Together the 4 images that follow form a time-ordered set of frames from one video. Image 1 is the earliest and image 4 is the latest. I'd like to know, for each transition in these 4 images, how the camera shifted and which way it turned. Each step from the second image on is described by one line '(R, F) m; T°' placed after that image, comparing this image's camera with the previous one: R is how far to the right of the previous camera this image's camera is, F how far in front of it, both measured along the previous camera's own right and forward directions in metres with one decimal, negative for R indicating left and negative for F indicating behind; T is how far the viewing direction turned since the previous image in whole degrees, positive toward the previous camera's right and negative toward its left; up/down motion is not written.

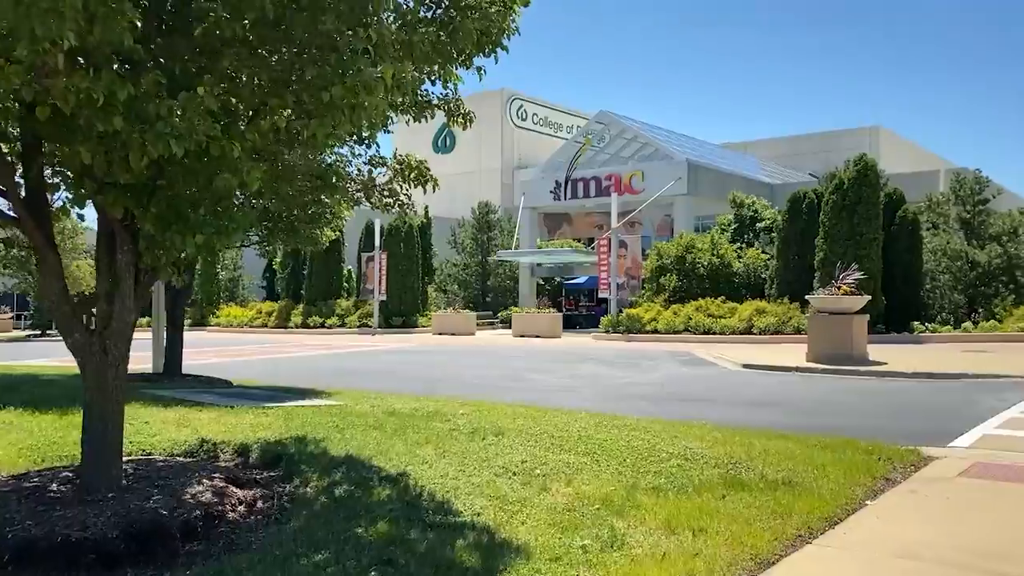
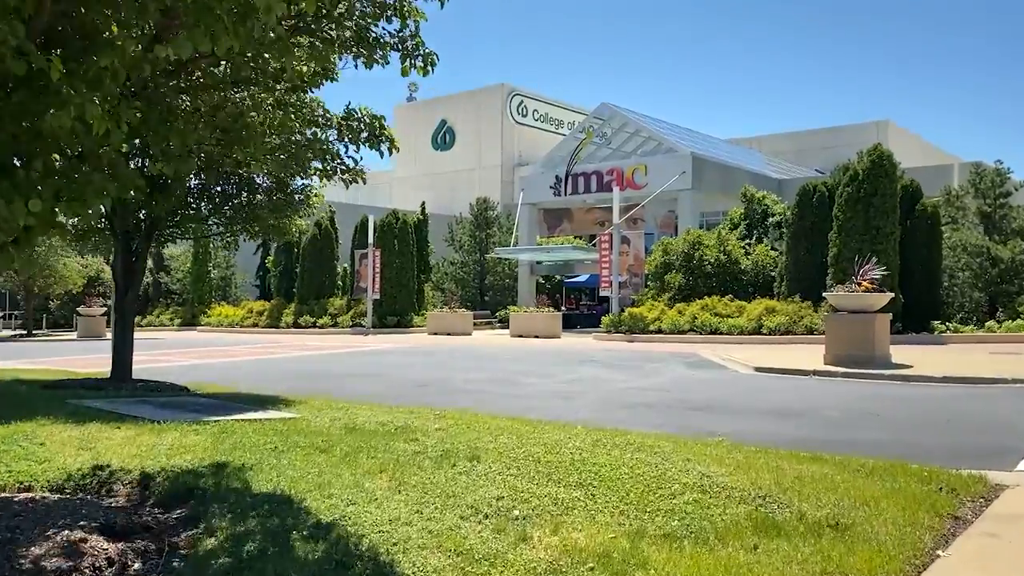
(+0.2, +1.4) m; 0°
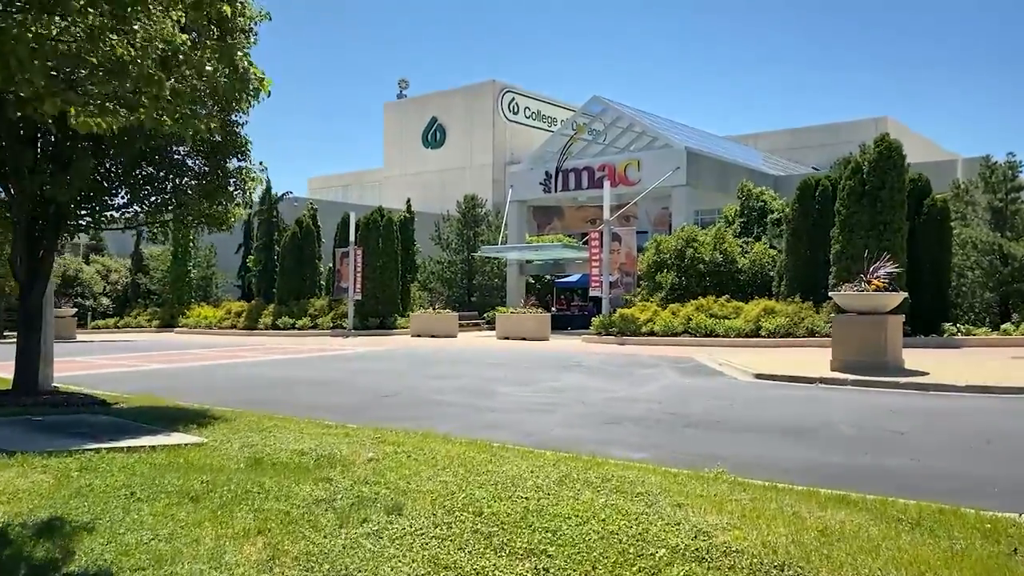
(+0.4, +1.6) m; 0°
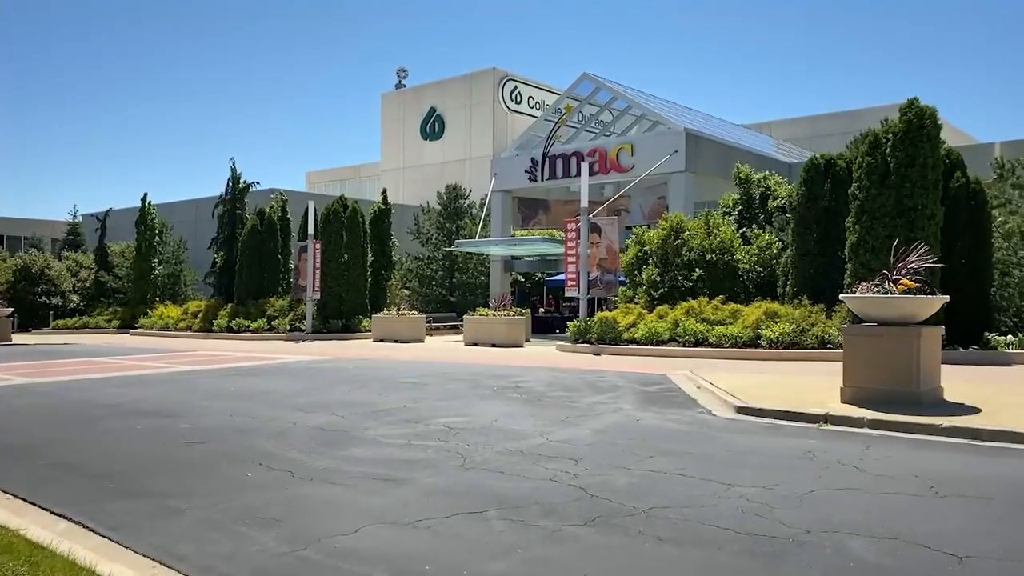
(+1.7, +4.1) m; -1°
